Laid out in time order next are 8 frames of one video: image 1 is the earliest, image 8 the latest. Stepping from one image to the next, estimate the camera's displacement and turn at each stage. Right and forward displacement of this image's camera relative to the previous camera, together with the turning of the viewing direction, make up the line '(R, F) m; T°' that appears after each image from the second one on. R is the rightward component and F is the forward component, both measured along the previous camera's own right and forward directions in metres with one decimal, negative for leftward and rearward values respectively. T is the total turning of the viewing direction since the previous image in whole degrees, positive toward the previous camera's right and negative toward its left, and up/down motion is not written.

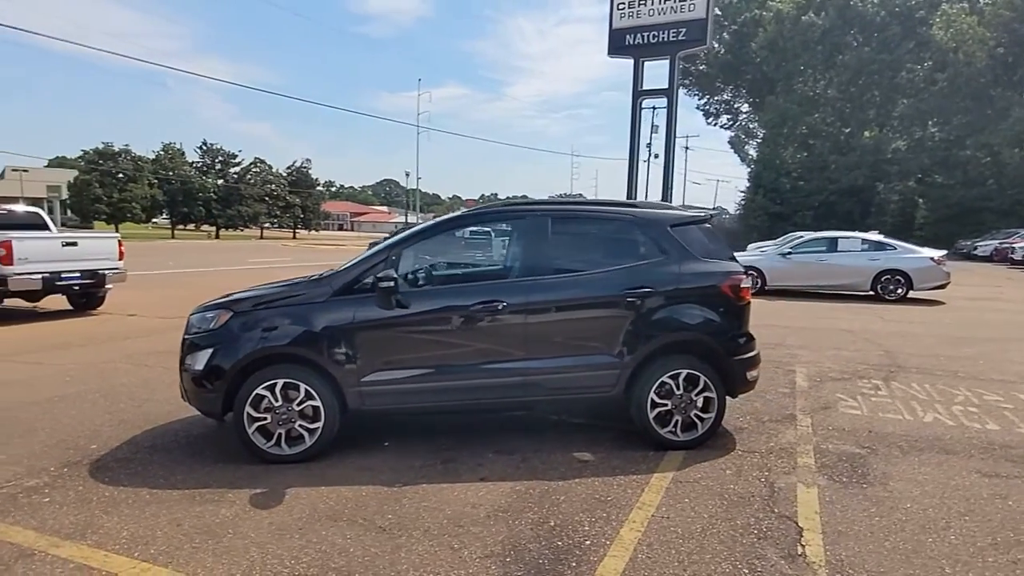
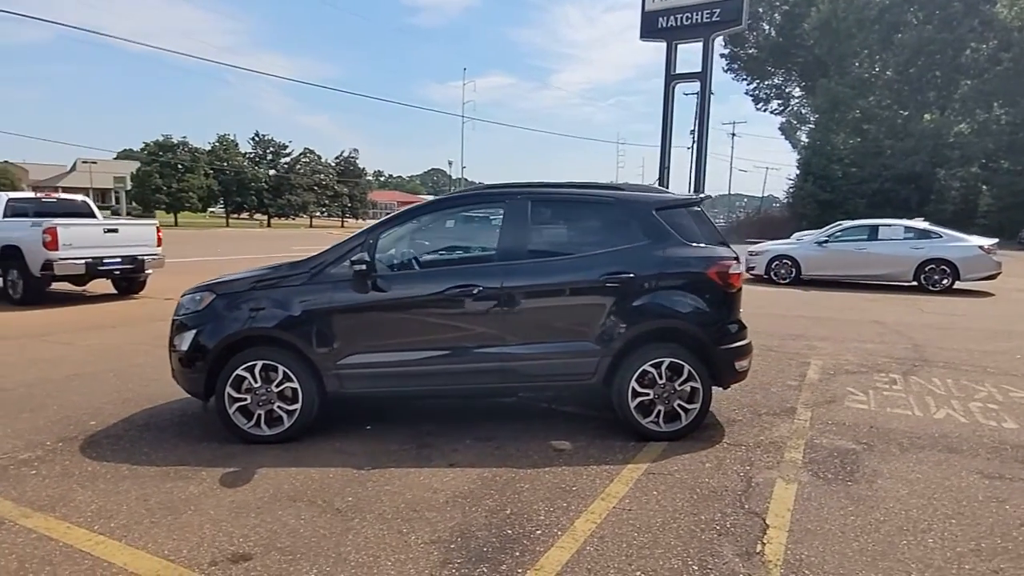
(+0.5, +0.1) m; -4°
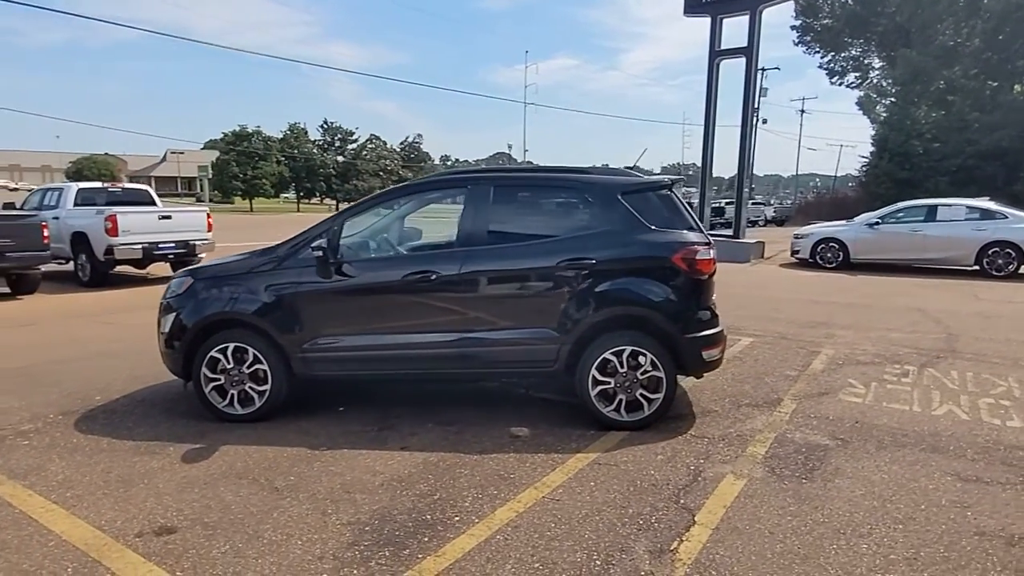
(+0.8, +0.1) m; -6°
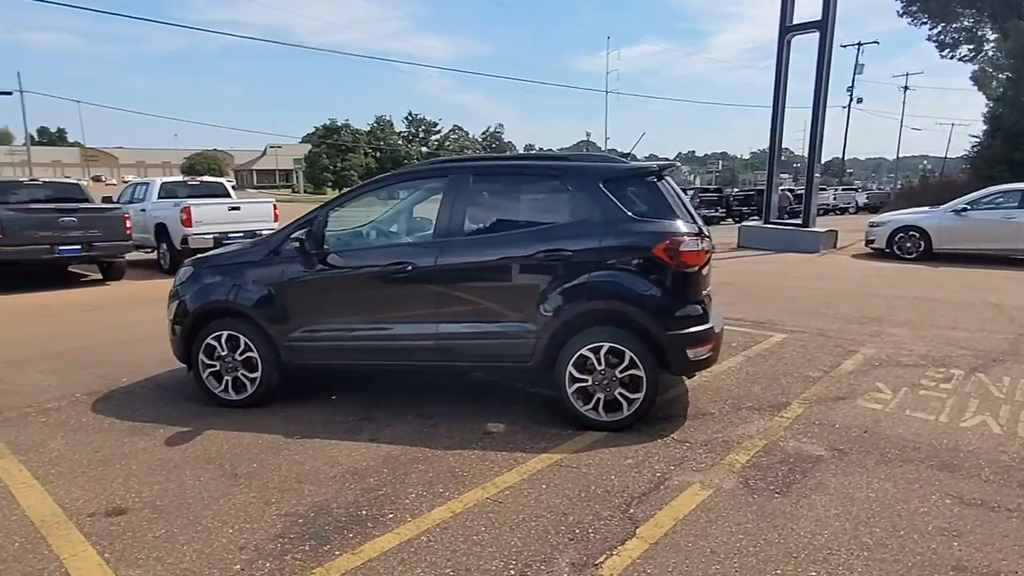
(+0.7, +0.2) m; -8°
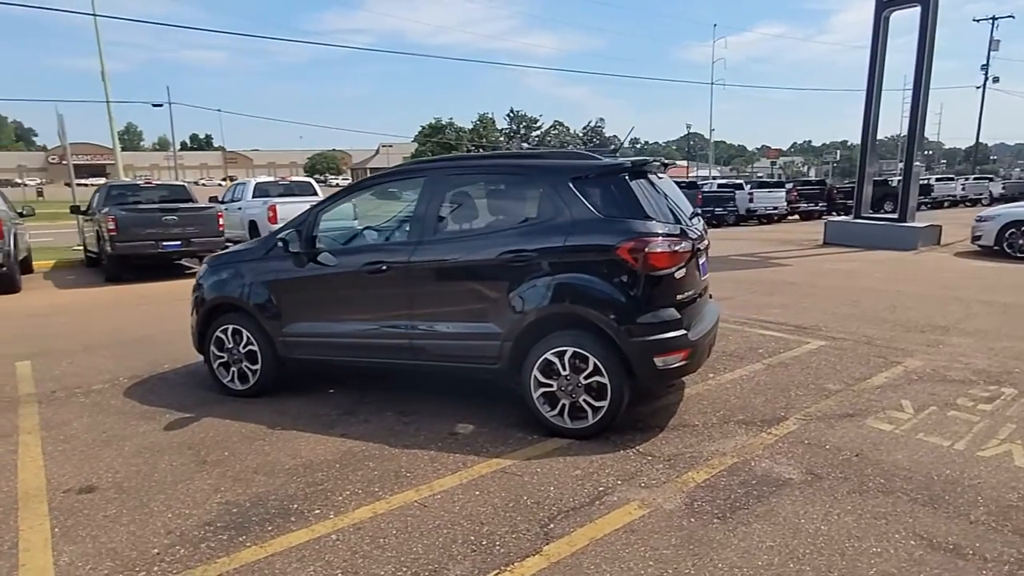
(+0.9, +0.2) m; -9°
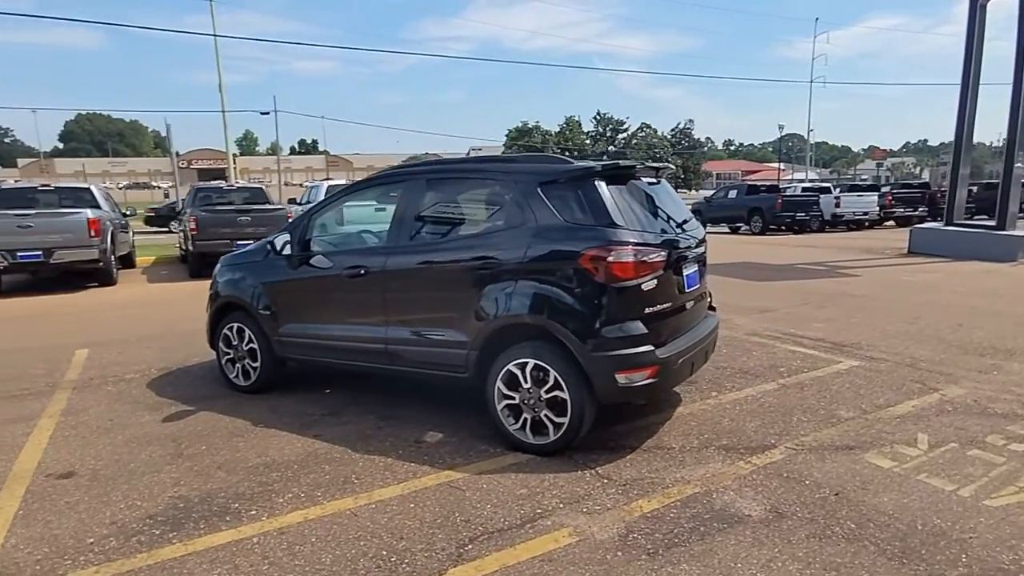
(+0.8, +0.2) m; -8°
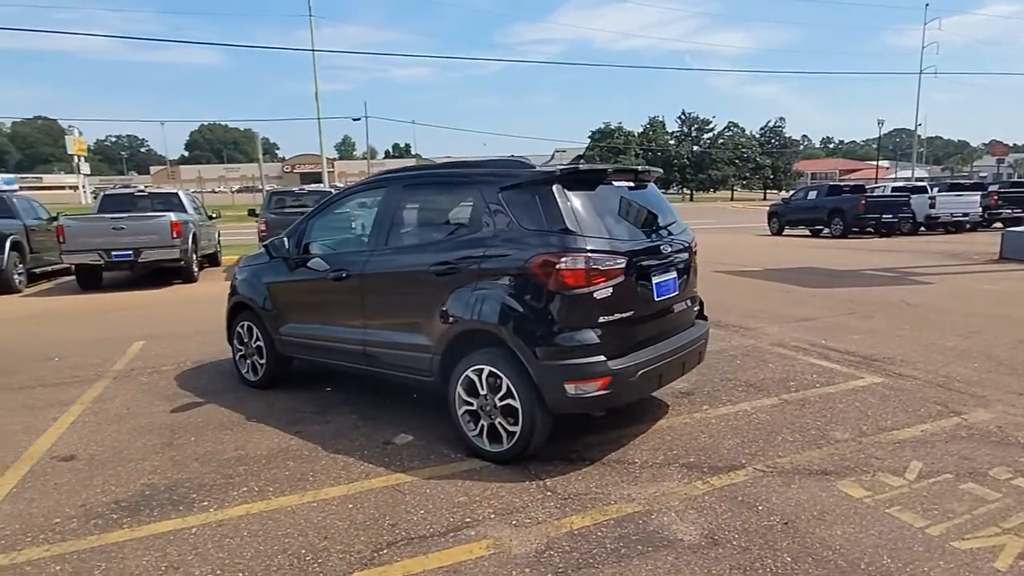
(+0.8, +0.1) m; -8°
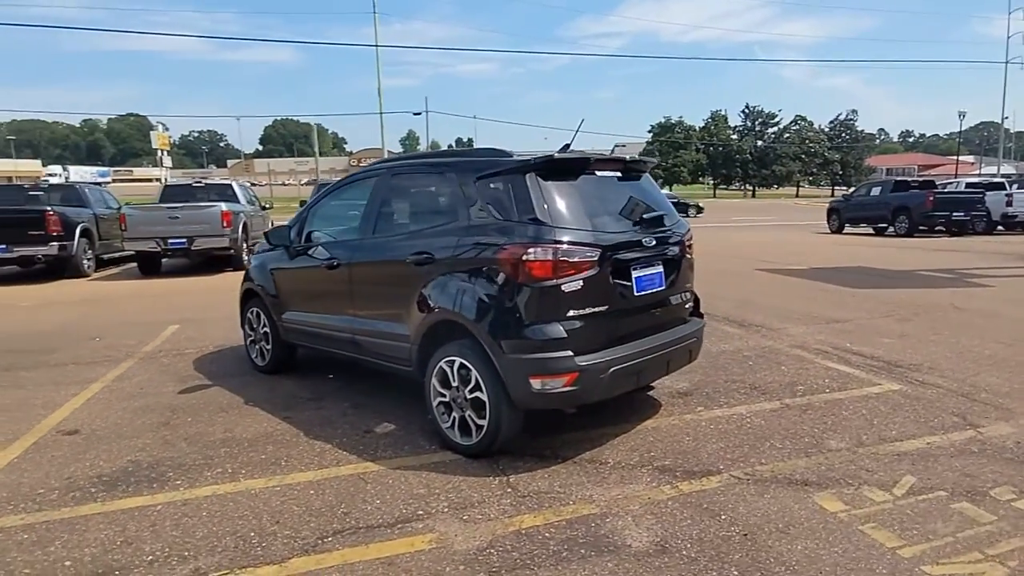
(+0.5, +0.1) m; -5°
